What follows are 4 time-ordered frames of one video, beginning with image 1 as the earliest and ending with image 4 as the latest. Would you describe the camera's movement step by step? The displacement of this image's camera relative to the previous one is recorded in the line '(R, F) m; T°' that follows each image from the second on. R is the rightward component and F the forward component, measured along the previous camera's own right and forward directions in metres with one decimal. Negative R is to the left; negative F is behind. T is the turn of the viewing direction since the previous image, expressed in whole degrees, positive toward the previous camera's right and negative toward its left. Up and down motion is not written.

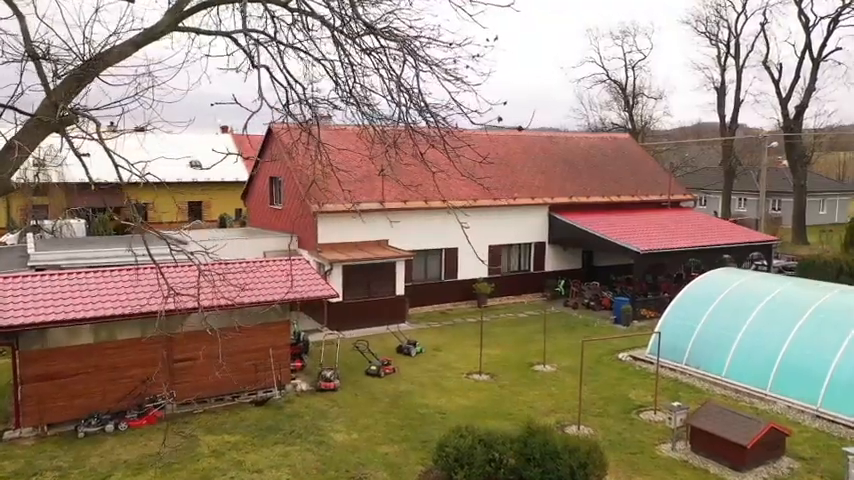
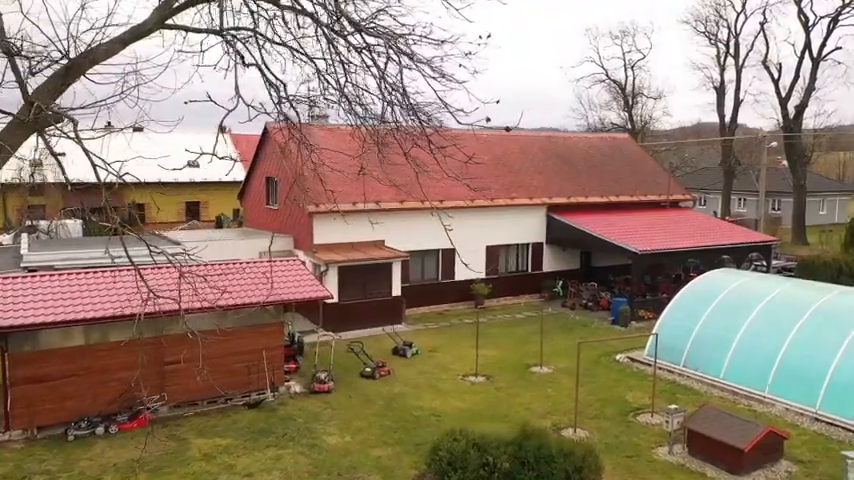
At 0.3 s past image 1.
(+0.1, +0.1) m; 0°
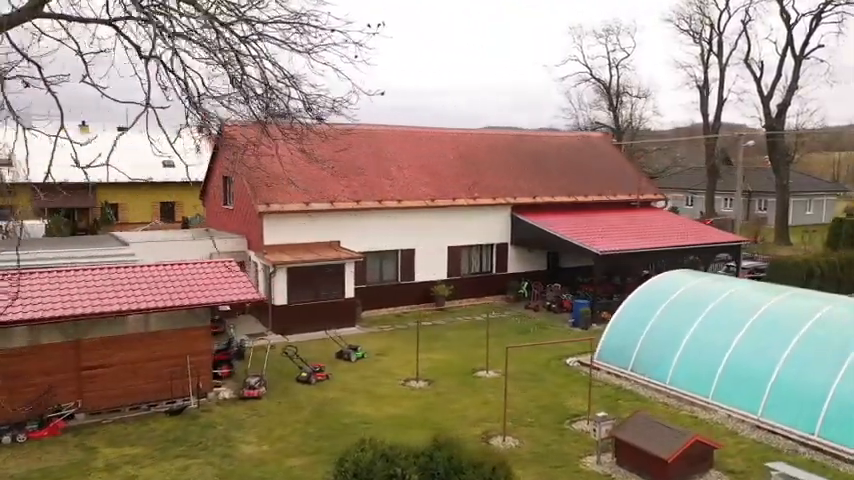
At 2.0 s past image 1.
(+1.3, +0.5) m; 0°
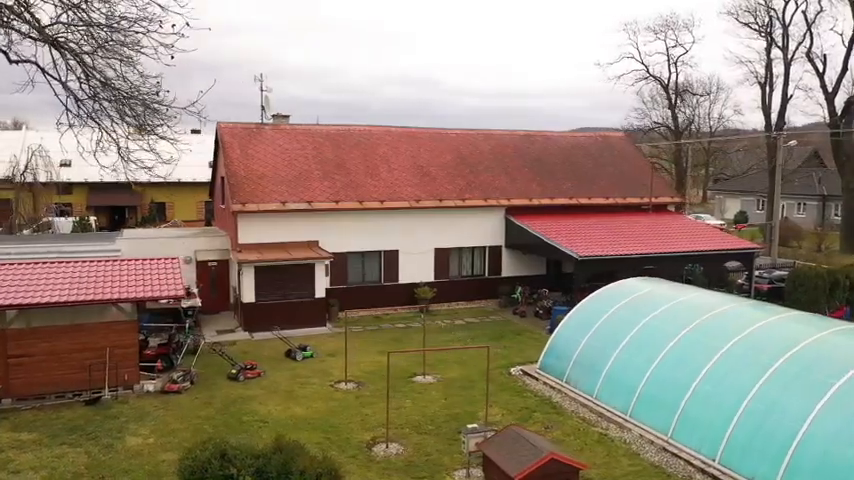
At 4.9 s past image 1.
(+3.5, +0.4) m; -8°
